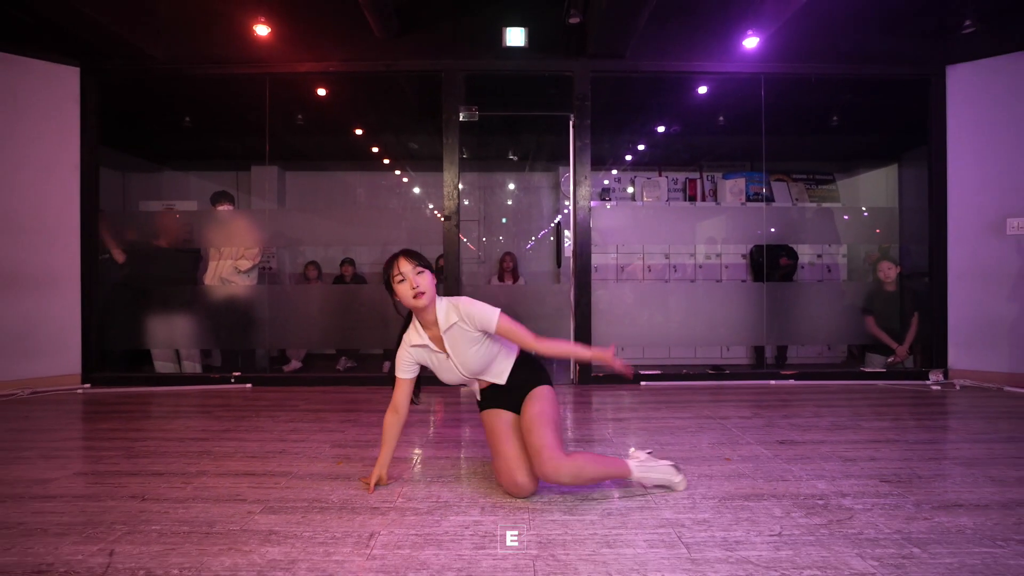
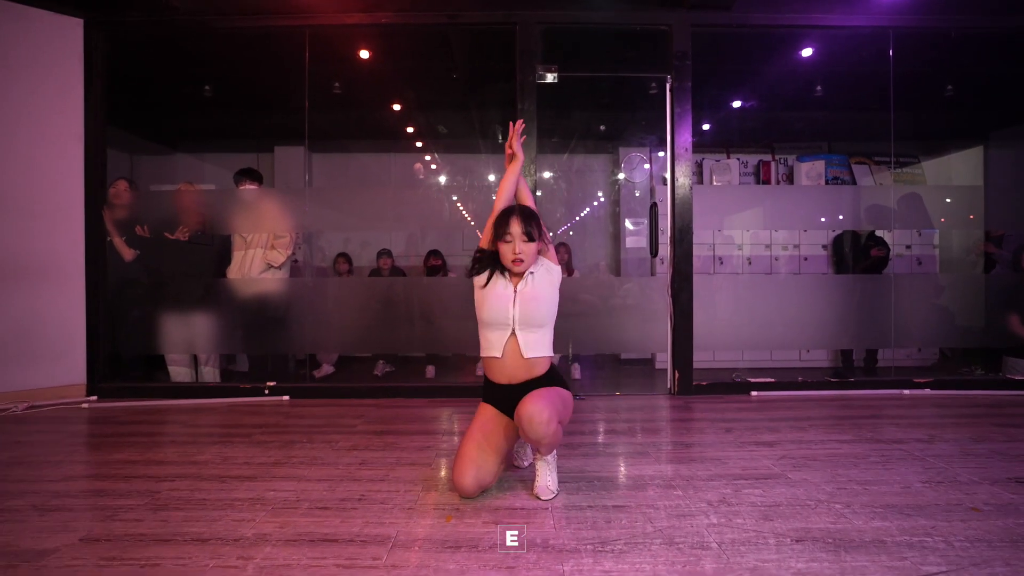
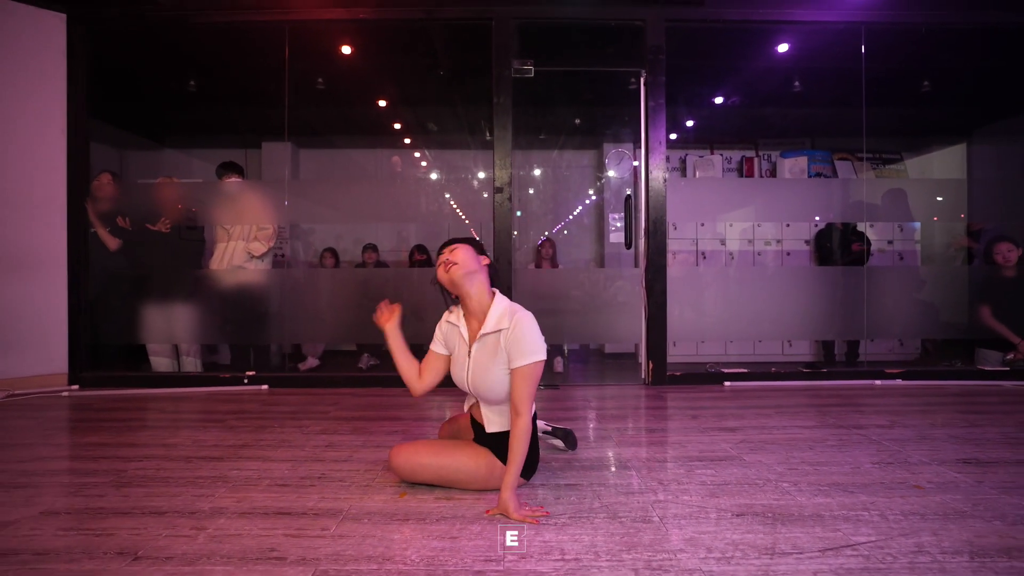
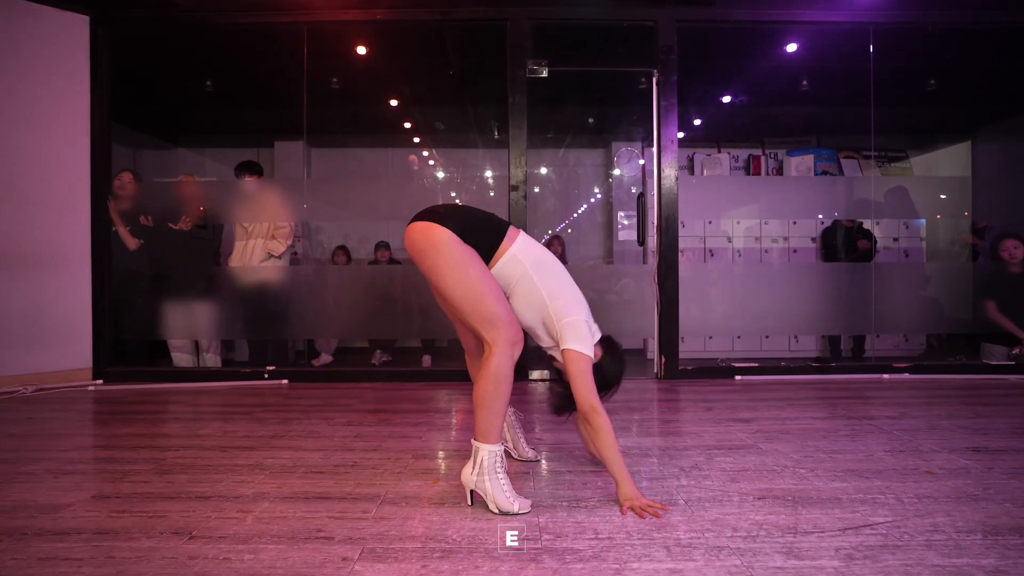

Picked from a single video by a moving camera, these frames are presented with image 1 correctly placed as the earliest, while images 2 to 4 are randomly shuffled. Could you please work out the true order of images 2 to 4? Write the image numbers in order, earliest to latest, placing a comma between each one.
3, 2, 4
